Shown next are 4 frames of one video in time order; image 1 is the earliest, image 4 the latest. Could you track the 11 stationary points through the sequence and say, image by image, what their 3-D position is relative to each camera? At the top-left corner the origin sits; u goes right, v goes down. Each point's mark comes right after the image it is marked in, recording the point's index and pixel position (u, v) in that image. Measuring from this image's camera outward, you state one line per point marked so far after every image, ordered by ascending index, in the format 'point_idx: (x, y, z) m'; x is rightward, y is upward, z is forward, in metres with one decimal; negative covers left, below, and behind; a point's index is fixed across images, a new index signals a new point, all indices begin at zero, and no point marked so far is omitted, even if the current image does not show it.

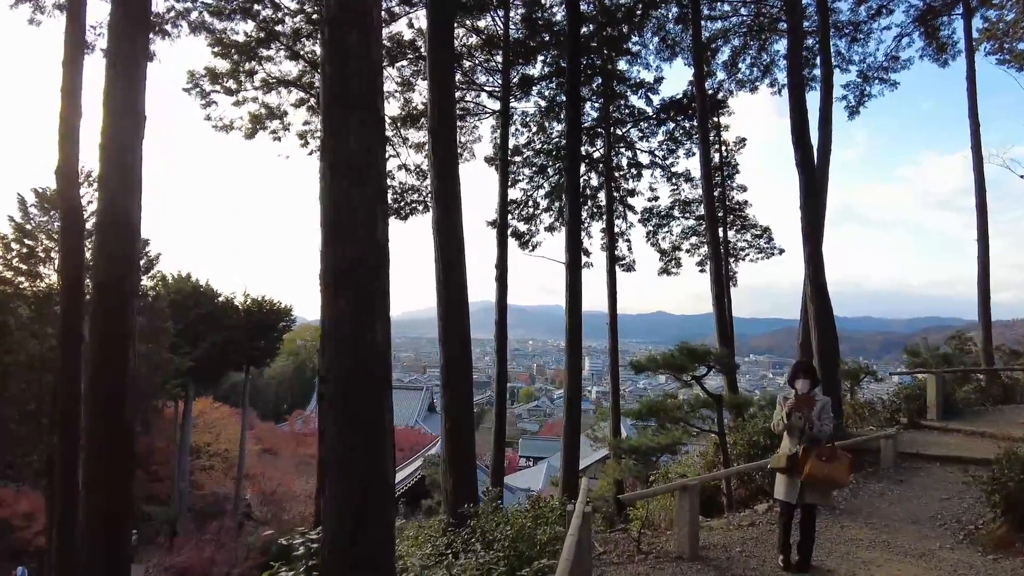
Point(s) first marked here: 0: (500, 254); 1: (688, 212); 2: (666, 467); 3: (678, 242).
0: (-0.1, +0.4, +8.6) m
1: (+2.9, +1.3, +11.1) m
2: (+1.4, -1.6, +6.0) m
3: (+2.8, +0.8, +11.1) m
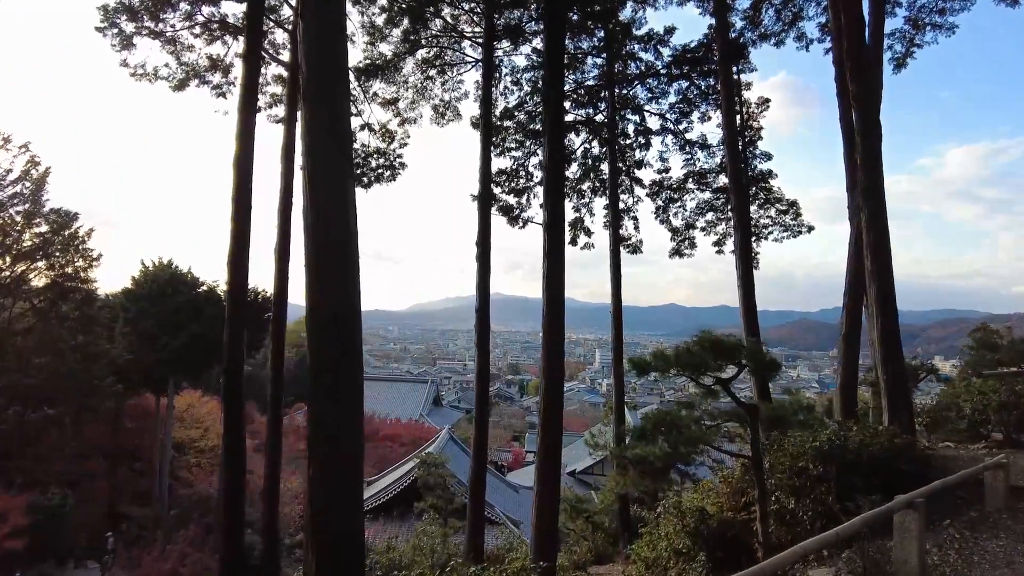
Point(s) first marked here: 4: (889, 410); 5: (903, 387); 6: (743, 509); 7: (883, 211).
0: (-0.3, +0.6, +7.3) m
1: (+2.8, +1.5, +9.7) m
2: (+1.2, -1.4, +4.7) m
3: (+2.6, +1.0, +9.7) m
4: (+2.4, -0.8, +4.2) m
5: (+2.5, -0.6, +4.2) m
6: (+1.4, -1.4, +4.2) m
7: (+2.4, +0.5, +4.4) m
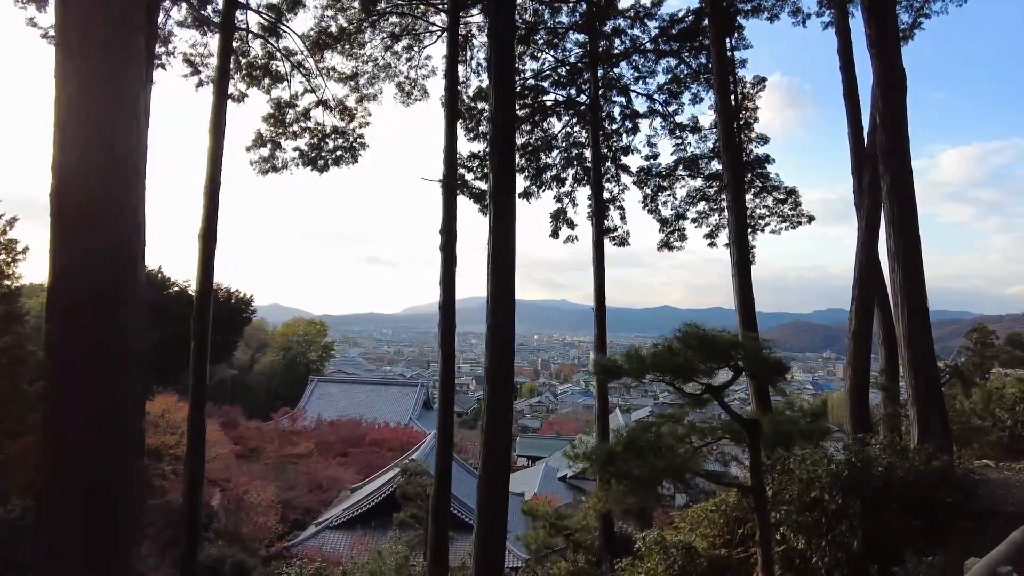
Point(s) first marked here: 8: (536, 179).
0: (-0.6, +0.7, +6.5) m
1: (+2.5, +1.6, +9.0) m
2: (+0.9, -1.4, +3.9) m
3: (+2.3, +1.1, +9.0) m
4: (+2.1, -0.7, +3.5) m
5: (+2.2, -0.6, +3.5) m
6: (+1.2, -1.3, +3.4) m
7: (+2.2, +0.6, +3.6) m
8: (+0.4, +1.5, +9.4) m
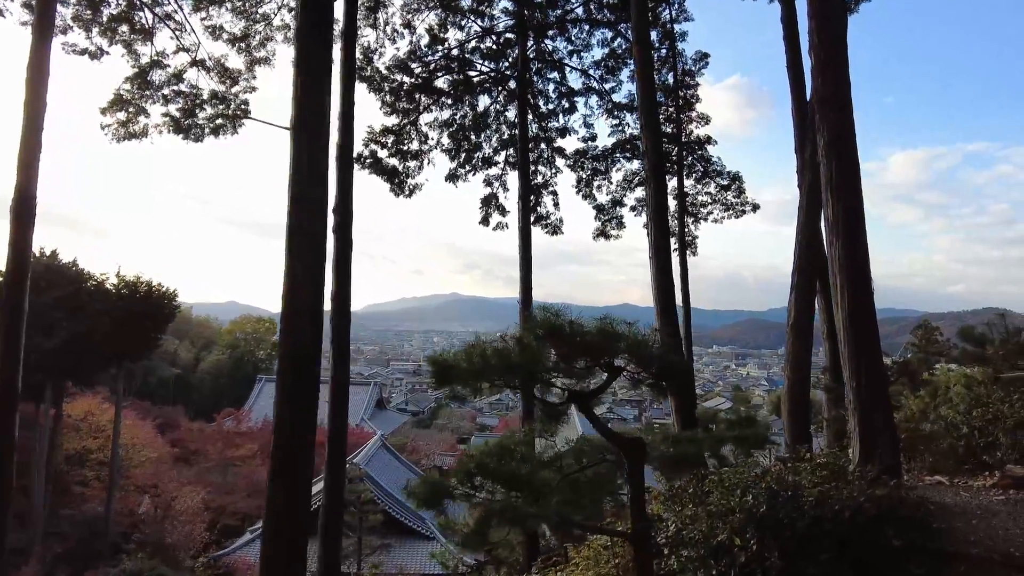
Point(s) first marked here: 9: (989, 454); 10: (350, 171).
0: (-1.4, +0.8, +5.7) m
1: (+1.5, +1.7, +8.3) m
2: (+0.2, -1.3, +3.2) m
3: (+1.3, +1.2, +8.3) m
4: (+1.5, -0.6, +2.8) m
5: (+1.6, -0.5, +2.8) m
6: (+0.5, -1.2, +2.7) m
7: (+1.5, +0.7, +3.0) m
8: (-0.6, +1.6, +8.6) m
9: (+3.1, -1.1, +4.4) m
10: (-1.4, +1.0, +5.7) m
